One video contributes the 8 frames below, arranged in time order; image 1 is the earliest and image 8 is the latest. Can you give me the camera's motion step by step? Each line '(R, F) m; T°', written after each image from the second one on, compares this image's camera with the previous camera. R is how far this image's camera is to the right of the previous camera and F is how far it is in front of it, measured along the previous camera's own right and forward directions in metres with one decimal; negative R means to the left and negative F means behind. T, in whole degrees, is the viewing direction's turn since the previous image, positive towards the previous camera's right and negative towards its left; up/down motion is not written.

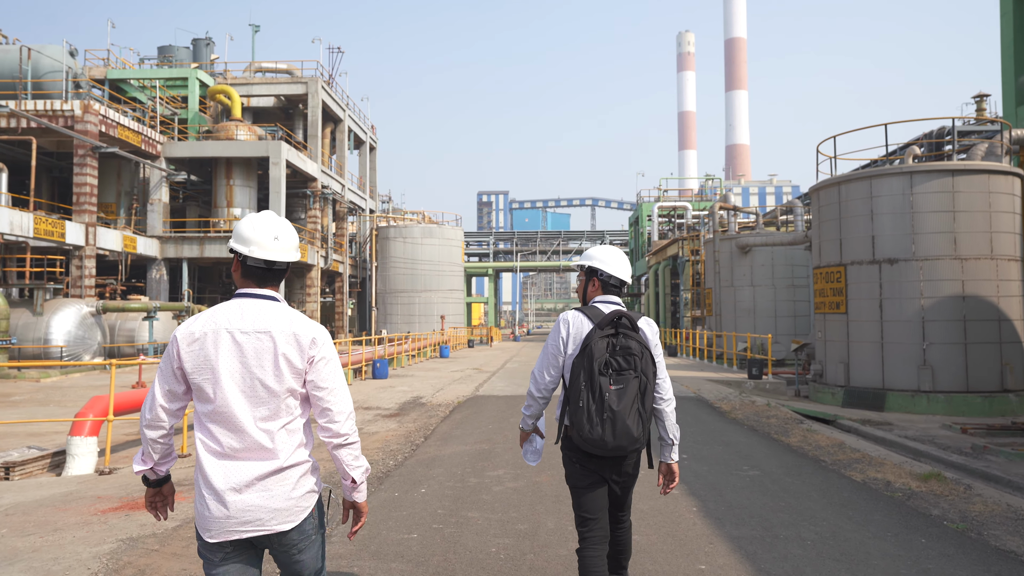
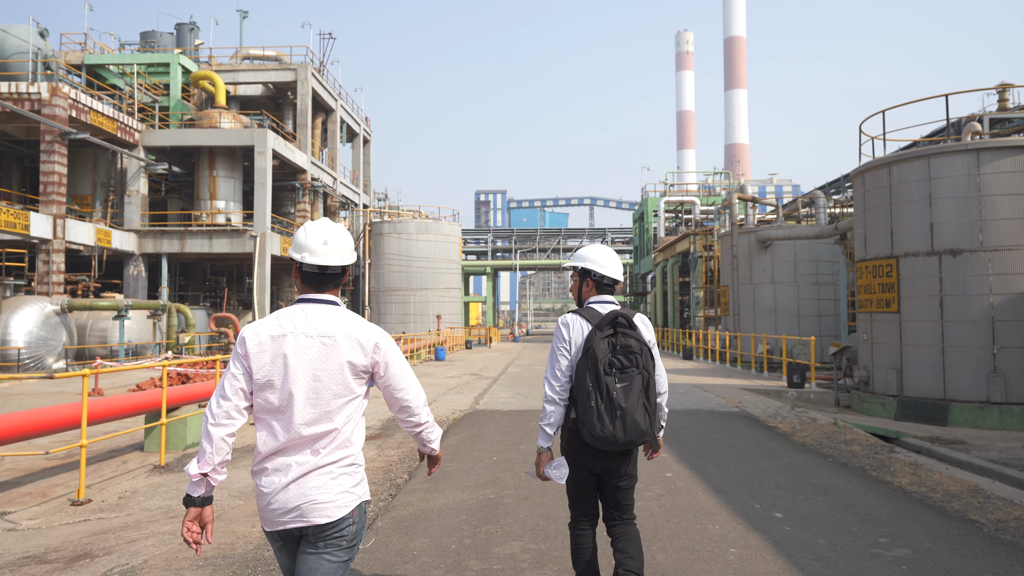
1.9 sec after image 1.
(-0.1, +1.7) m; 0°
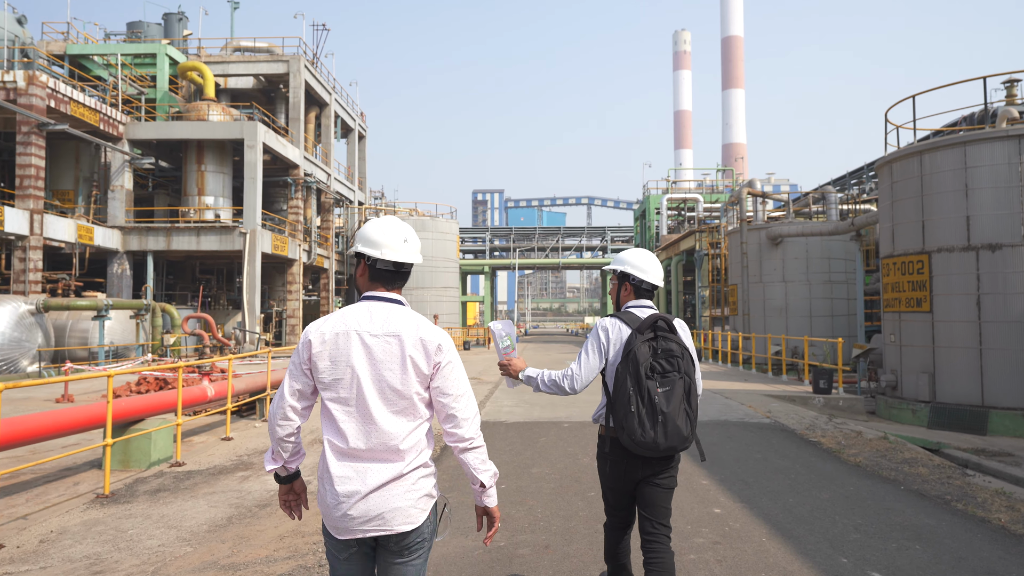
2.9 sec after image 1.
(-0.1, +0.9) m; 0°
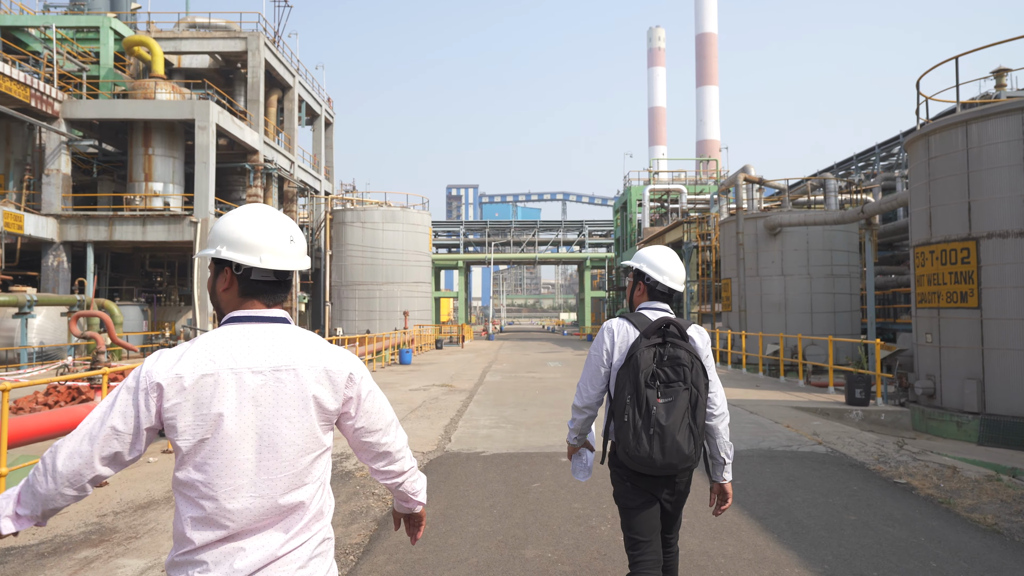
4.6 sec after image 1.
(0.0, +1.8) m; +2°
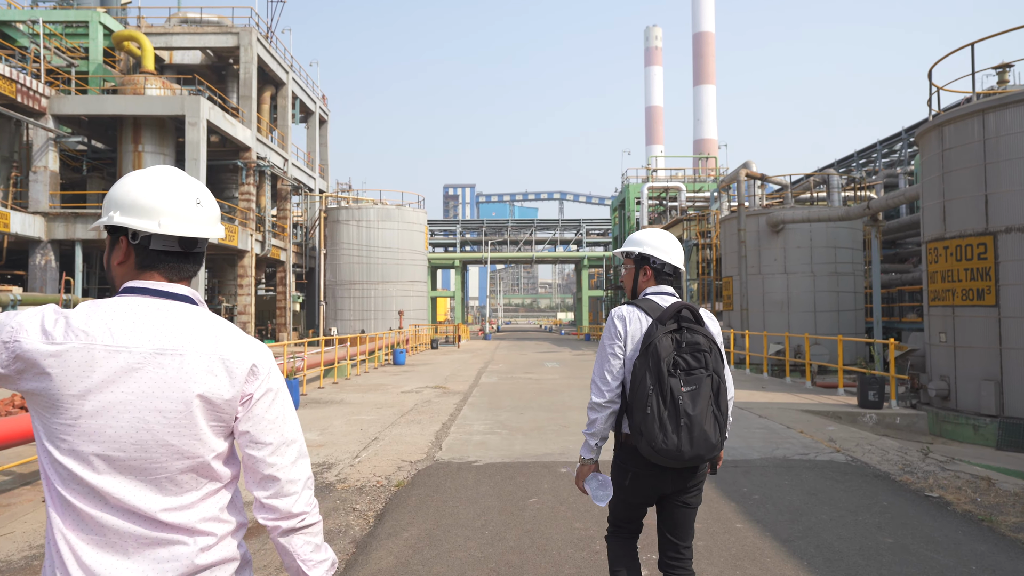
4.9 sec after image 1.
(0.0, +0.4) m; 0°
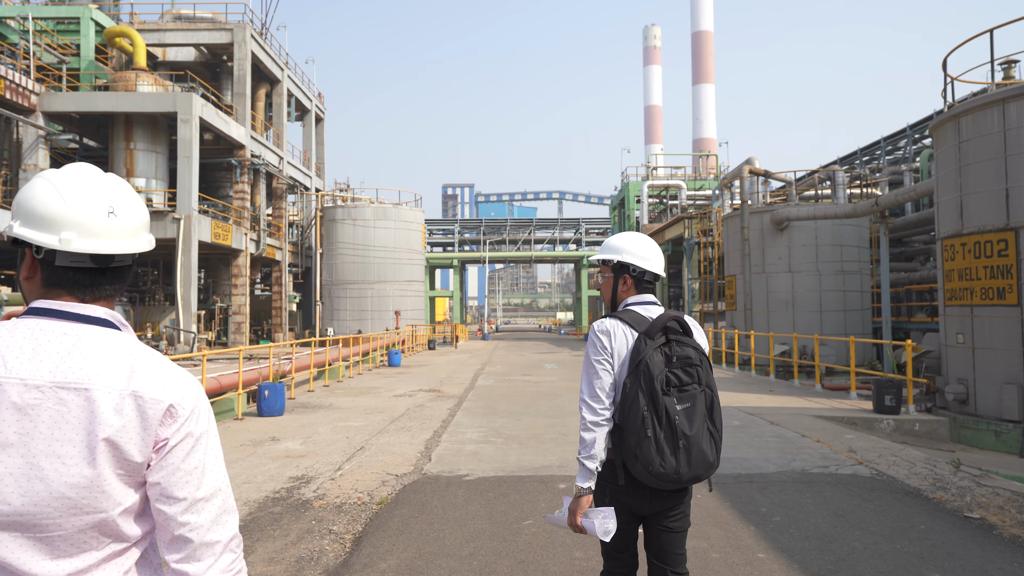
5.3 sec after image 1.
(0.0, +0.5) m; 0°
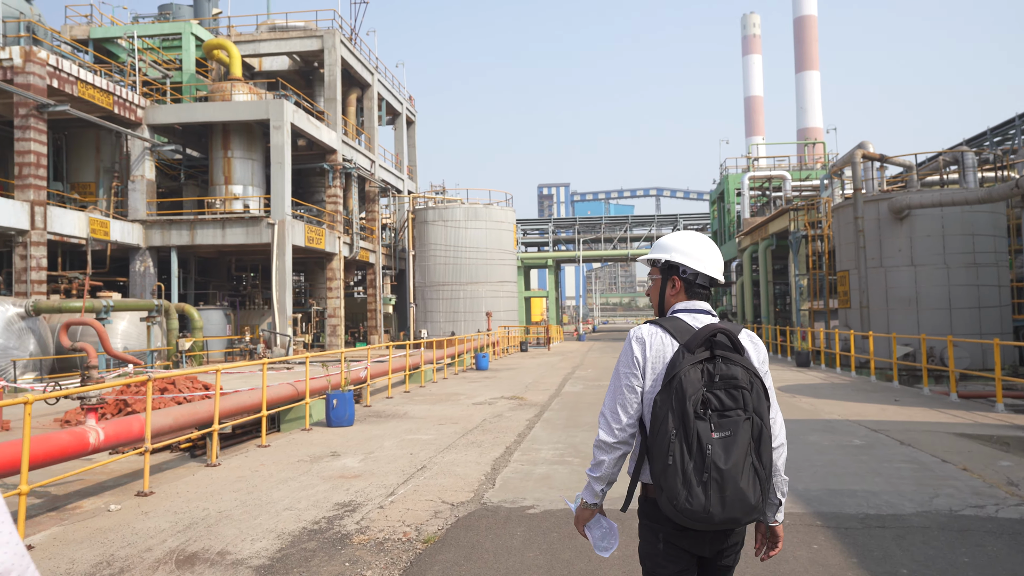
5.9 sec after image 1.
(+0.2, +0.8) m; -8°
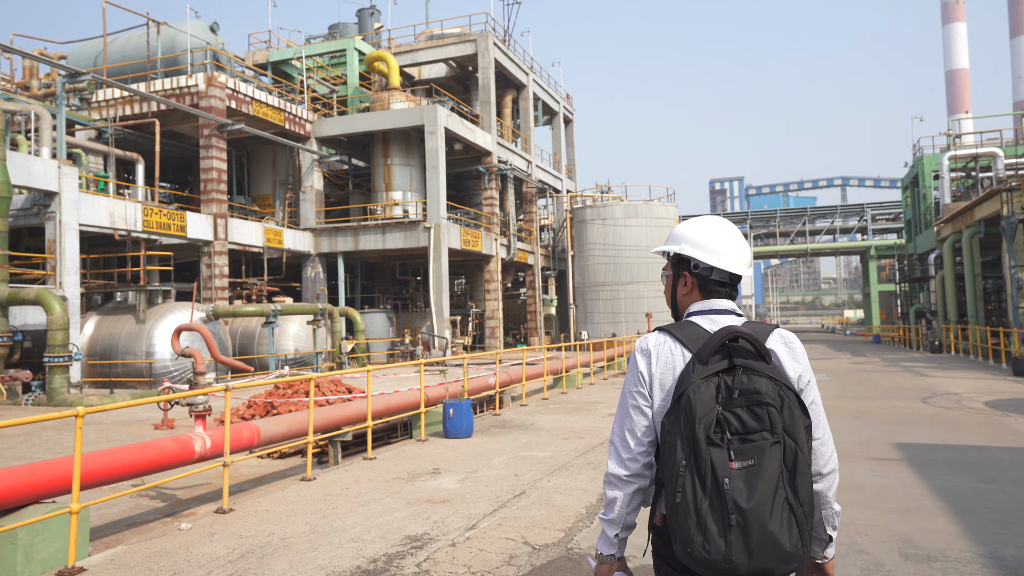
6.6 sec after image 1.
(+0.4, +0.9) m; -13°
